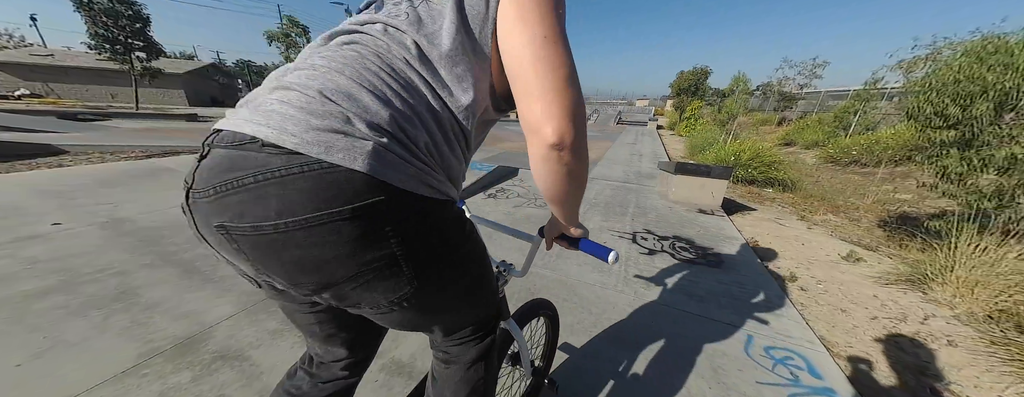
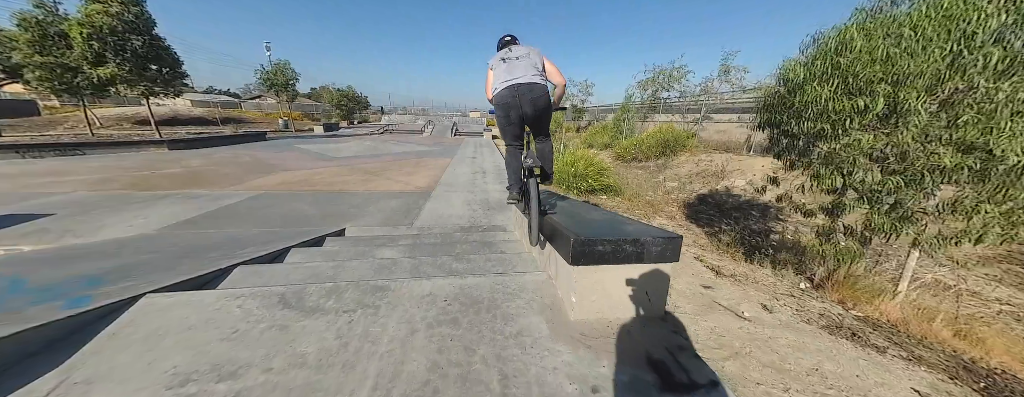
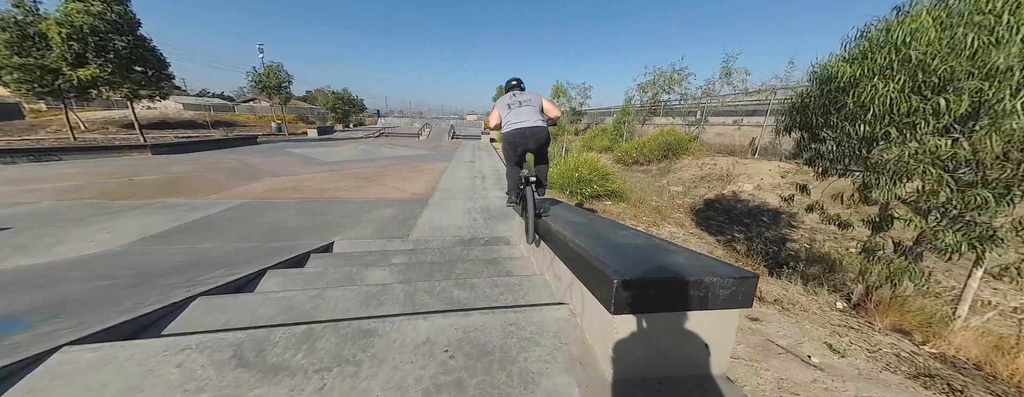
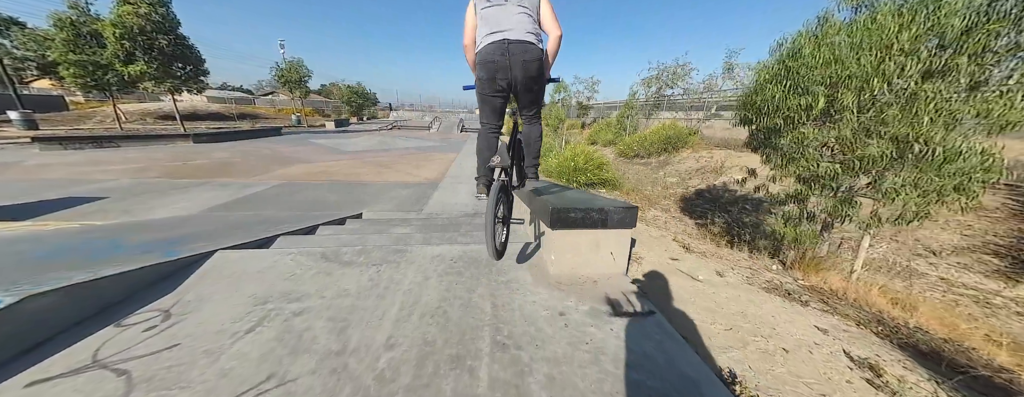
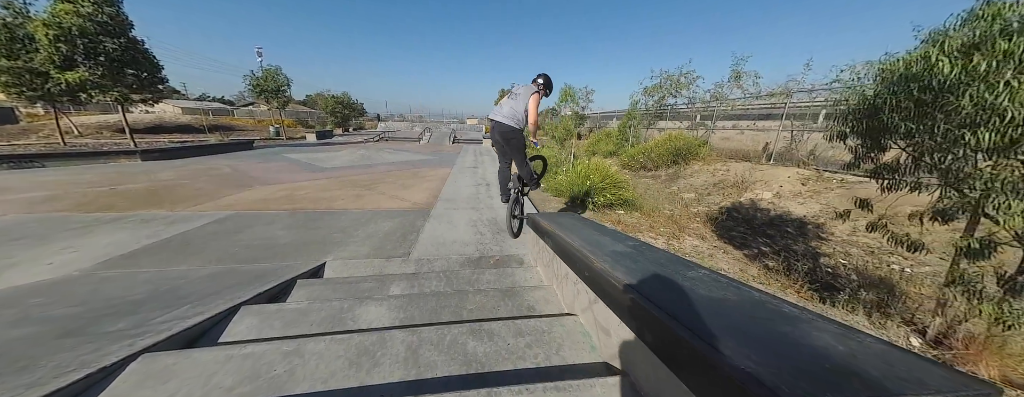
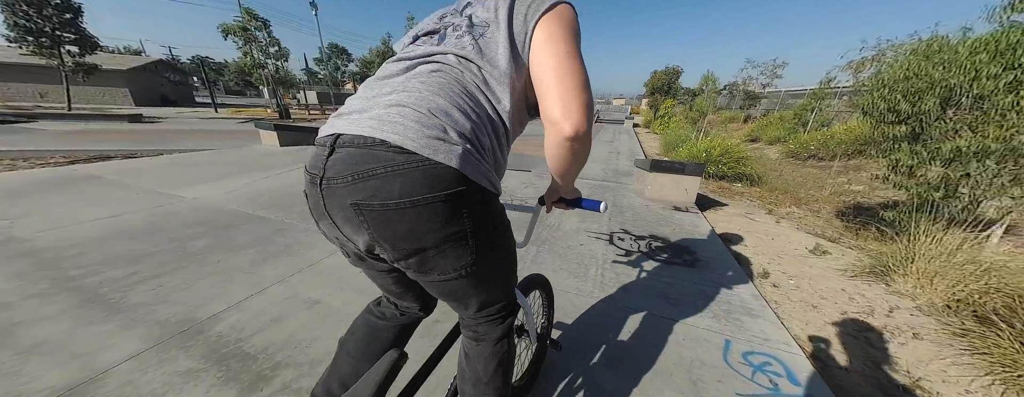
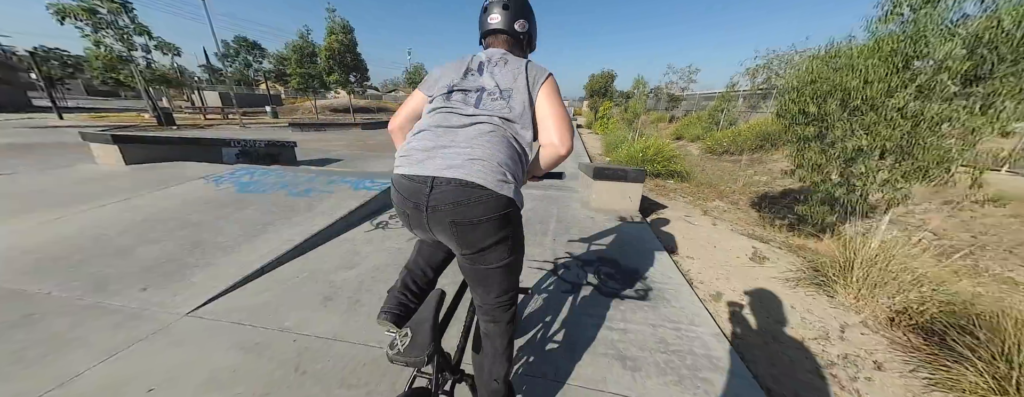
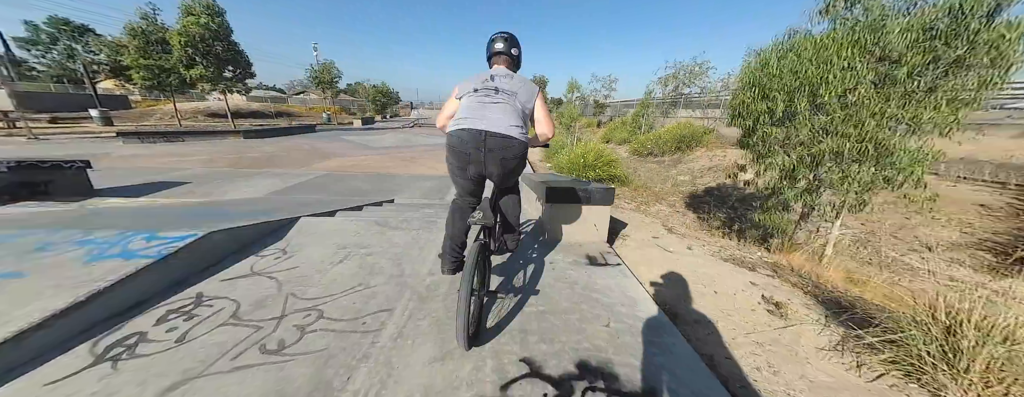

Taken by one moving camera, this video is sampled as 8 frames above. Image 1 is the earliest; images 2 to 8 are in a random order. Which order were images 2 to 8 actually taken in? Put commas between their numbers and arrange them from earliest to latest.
6, 7, 8, 4, 2, 3, 5
